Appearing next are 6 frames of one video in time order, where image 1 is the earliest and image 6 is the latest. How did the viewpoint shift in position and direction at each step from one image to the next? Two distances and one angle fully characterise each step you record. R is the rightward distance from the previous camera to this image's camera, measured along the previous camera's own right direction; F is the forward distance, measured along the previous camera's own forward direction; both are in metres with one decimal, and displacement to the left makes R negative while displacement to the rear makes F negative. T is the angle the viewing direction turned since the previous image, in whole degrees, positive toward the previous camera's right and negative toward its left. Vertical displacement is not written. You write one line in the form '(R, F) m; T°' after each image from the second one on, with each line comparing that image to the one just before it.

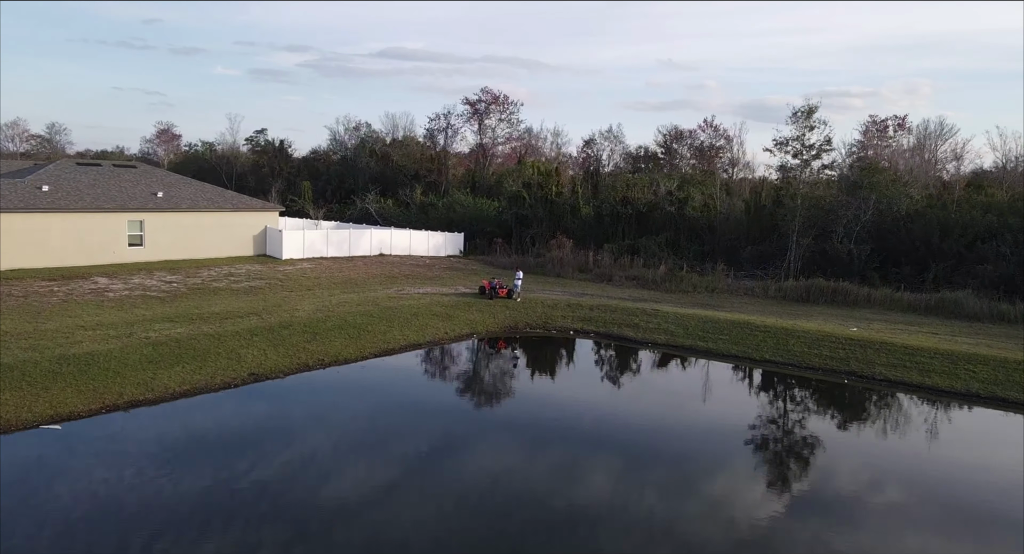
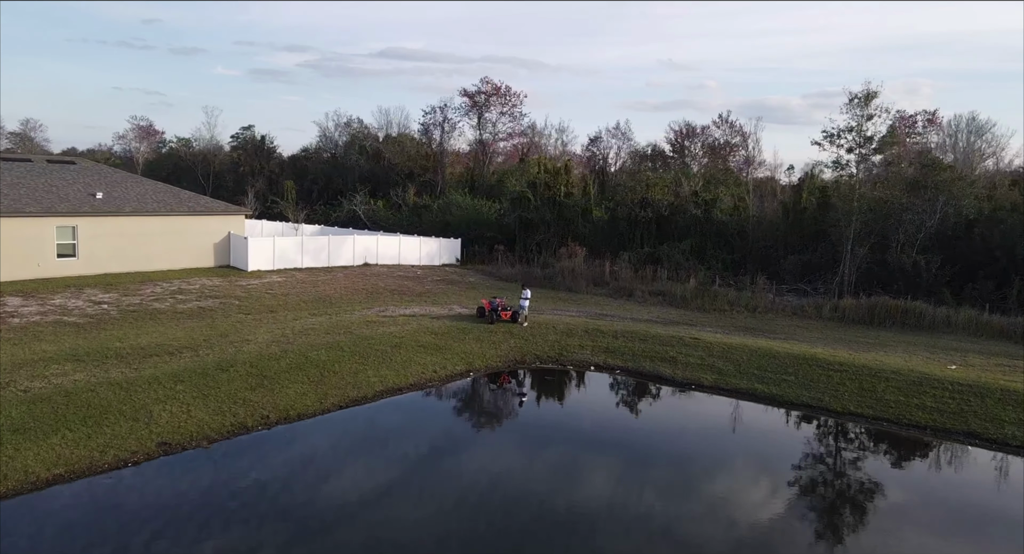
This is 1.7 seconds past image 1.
(-0.1, +4.2) m; 0°
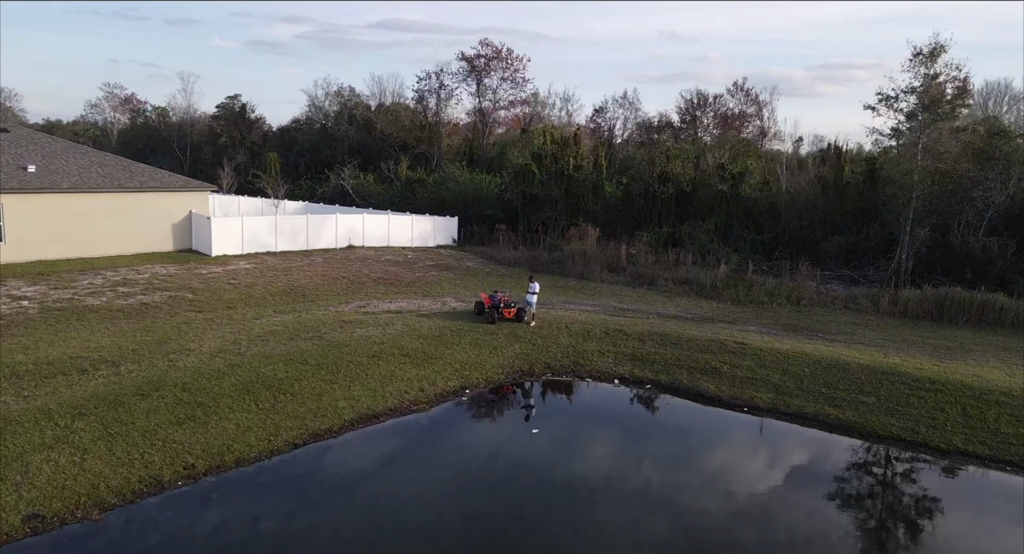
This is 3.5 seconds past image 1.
(-0.1, +3.2) m; 0°
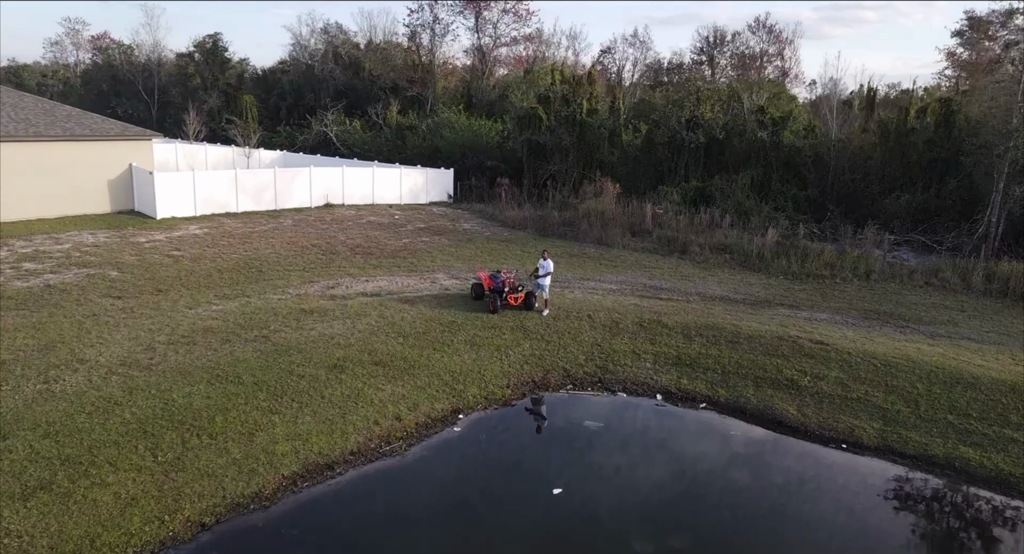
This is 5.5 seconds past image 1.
(-0.1, +3.6) m; 0°
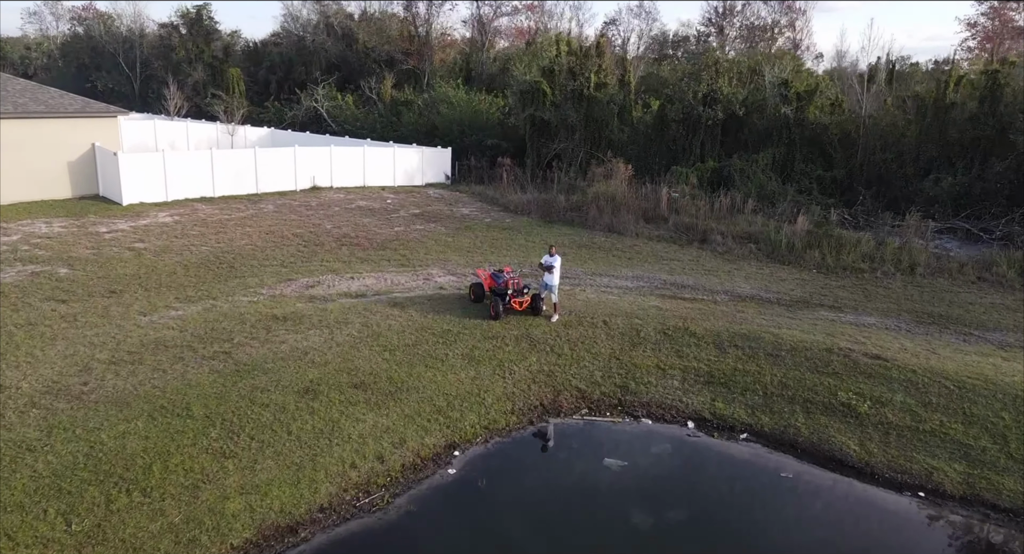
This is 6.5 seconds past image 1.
(-0.1, +1.7) m; 0°
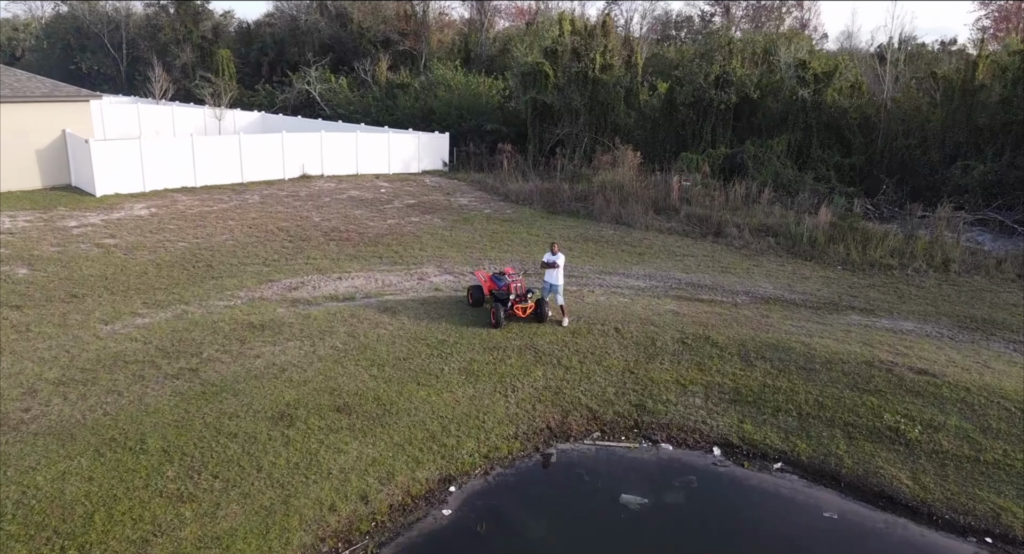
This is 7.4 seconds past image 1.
(0.0, +1.1) m; 0°
